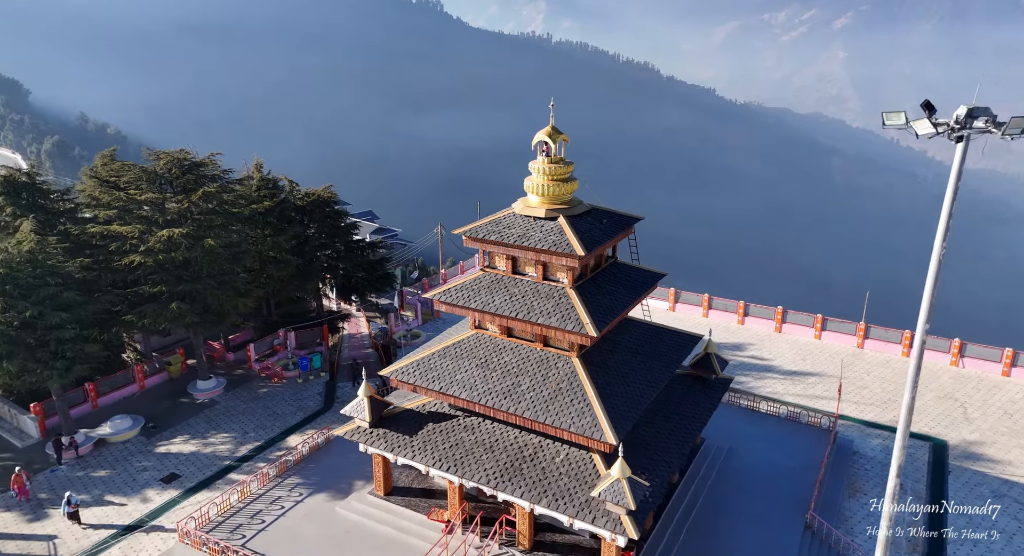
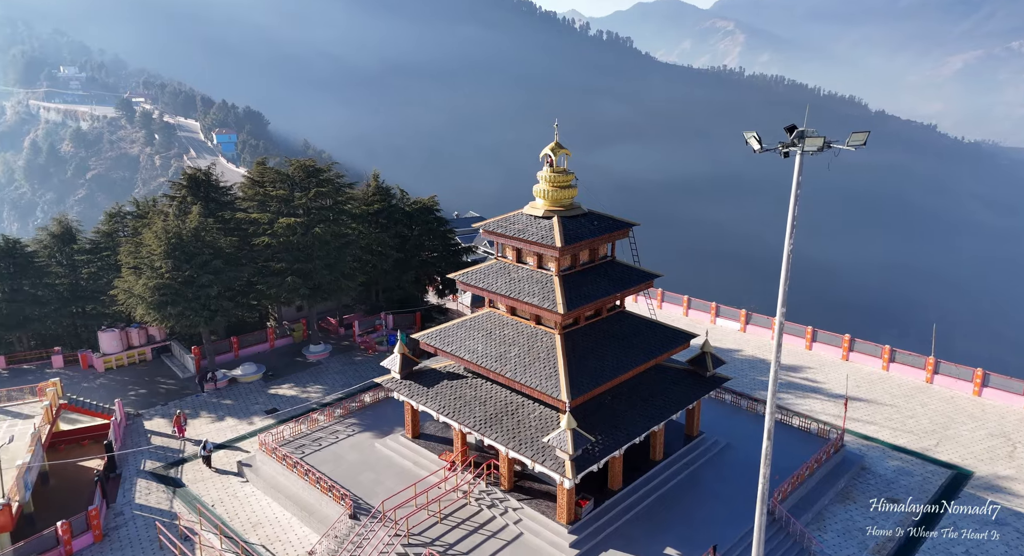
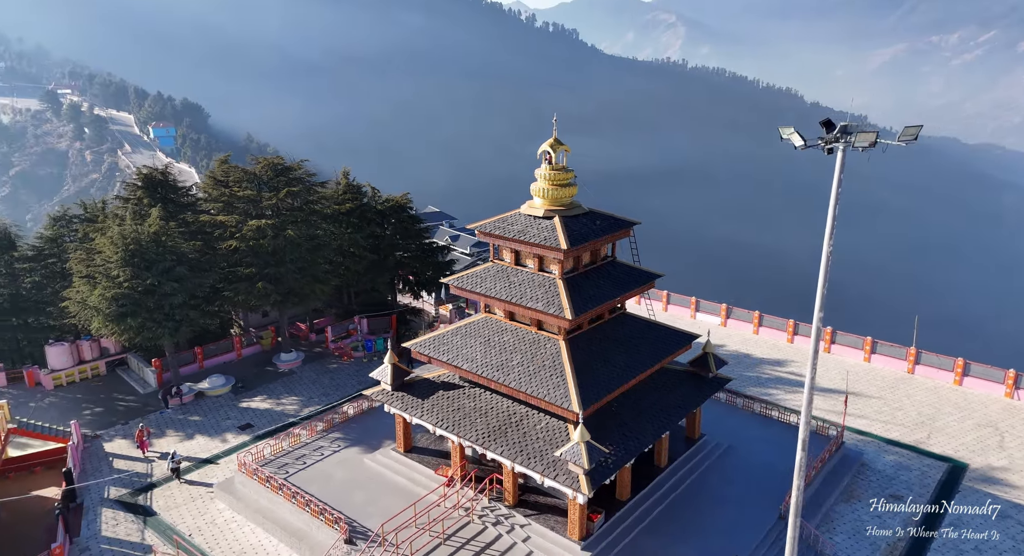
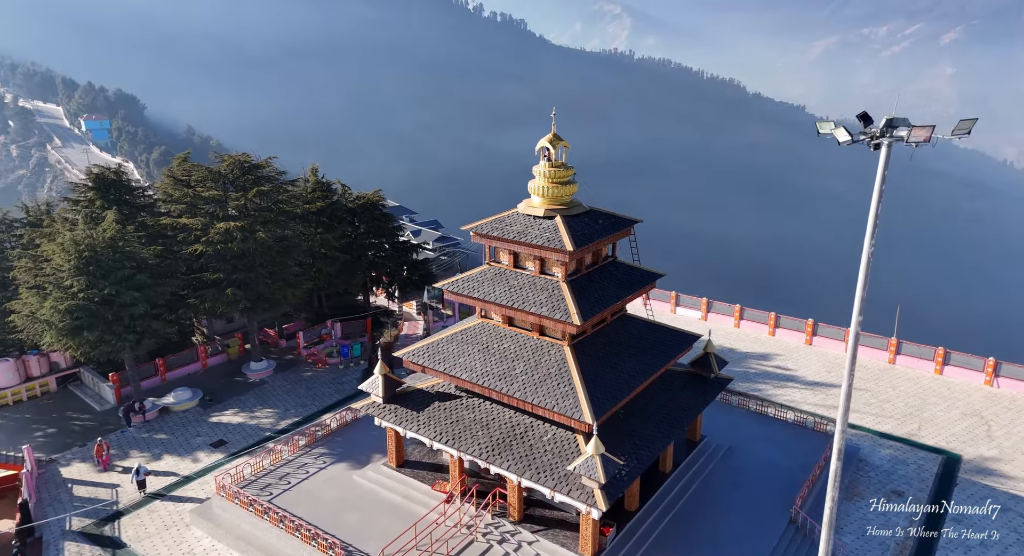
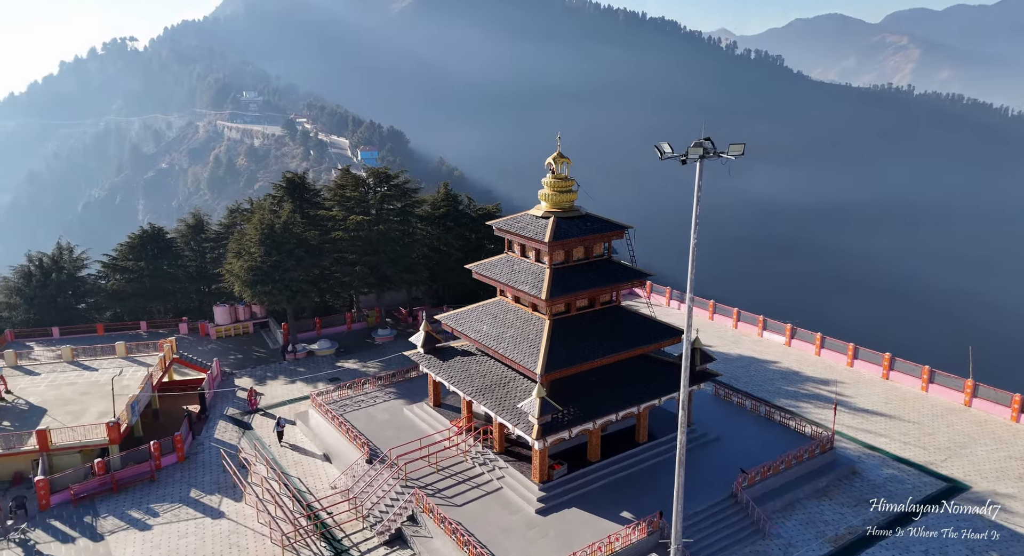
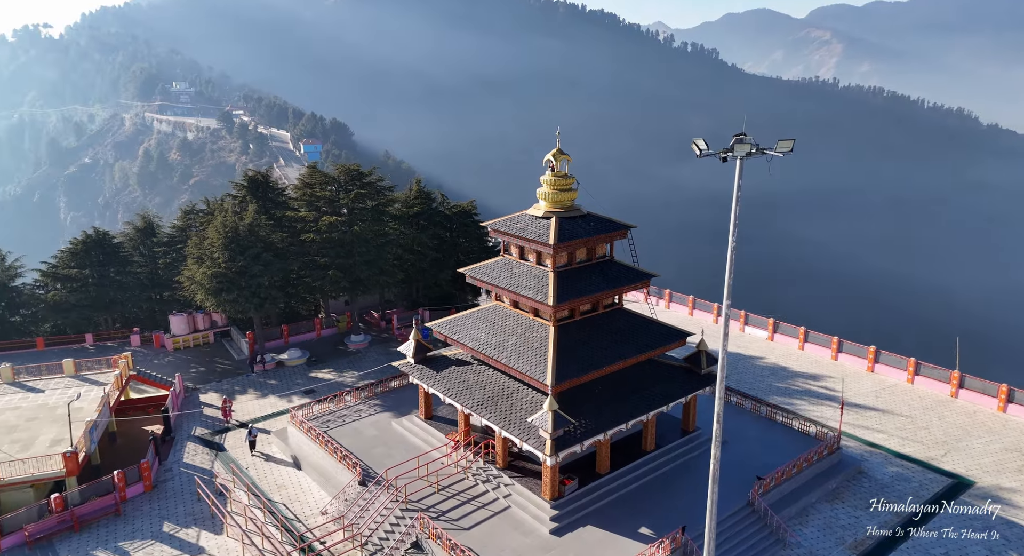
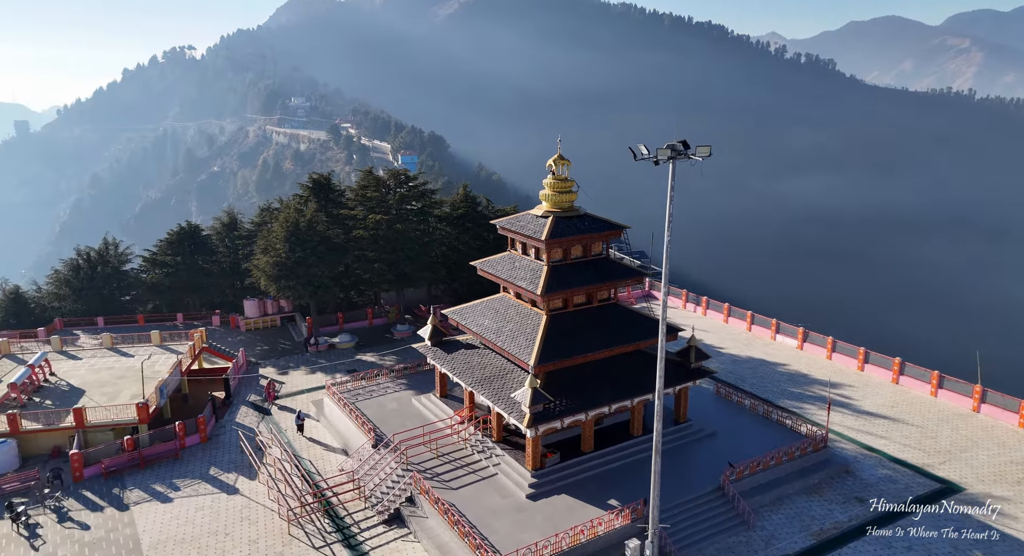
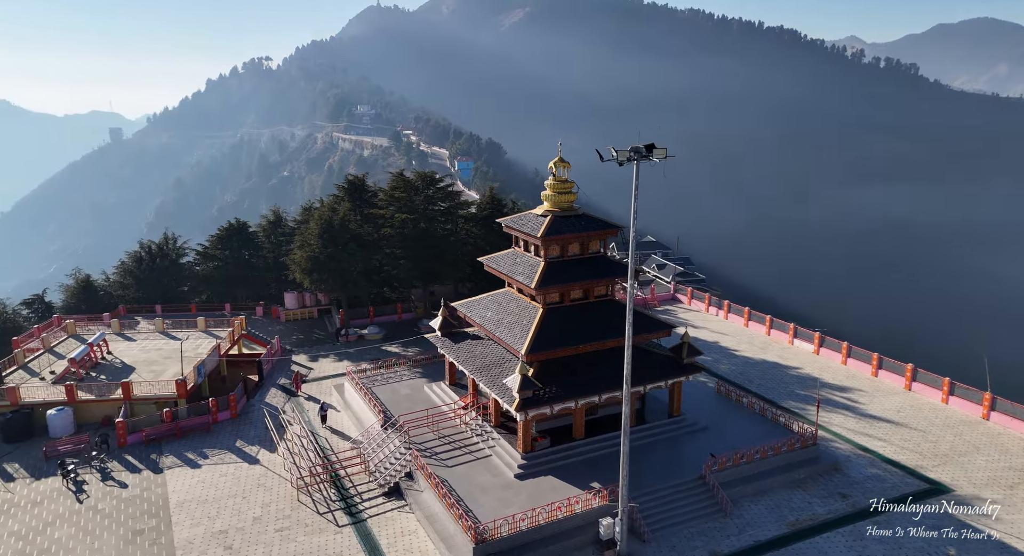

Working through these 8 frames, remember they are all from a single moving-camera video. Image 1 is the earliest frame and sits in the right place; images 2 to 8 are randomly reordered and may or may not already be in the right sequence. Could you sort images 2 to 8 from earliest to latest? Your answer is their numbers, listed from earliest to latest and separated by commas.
4, 3, 2, 6, 5, 7, 8
